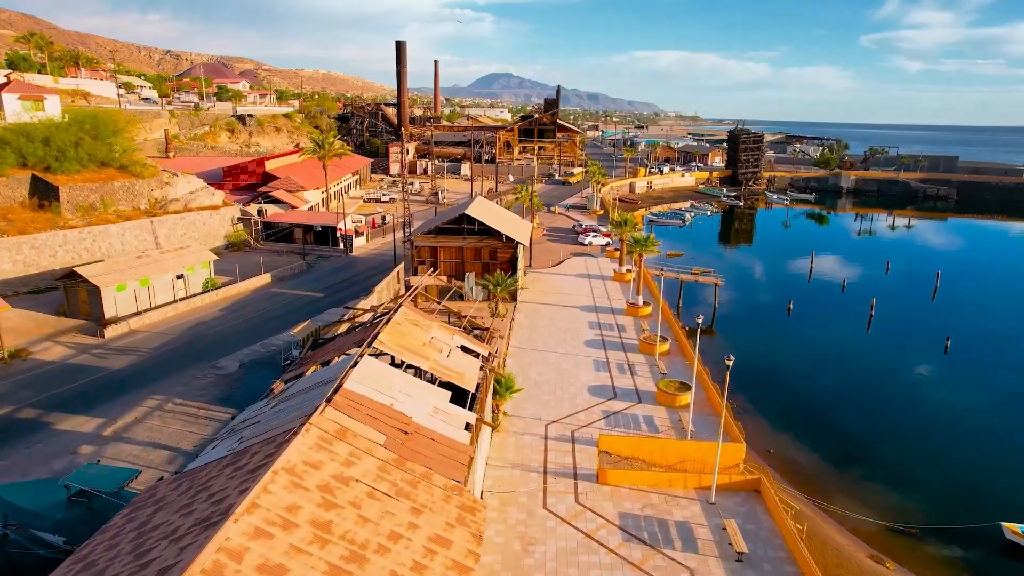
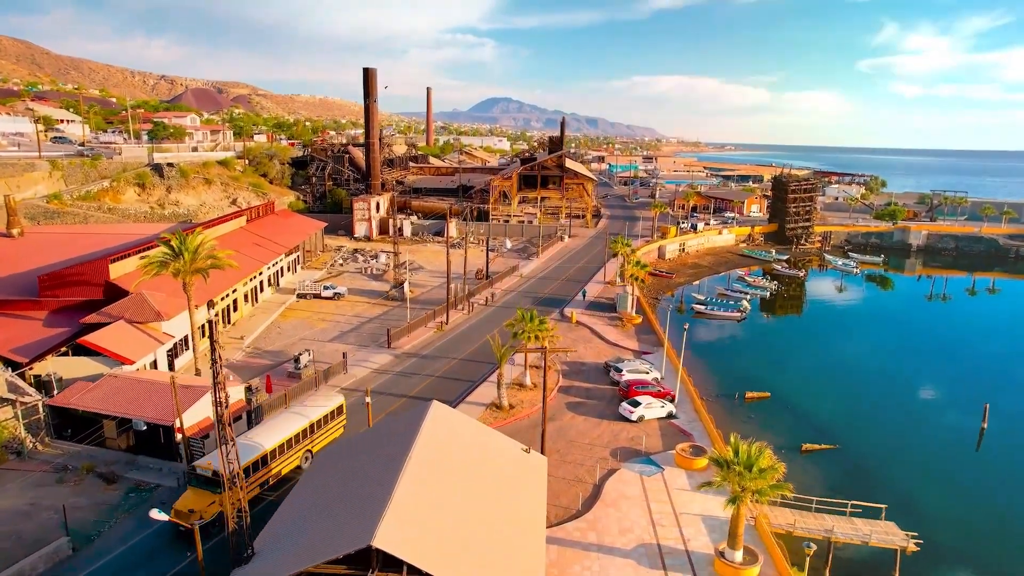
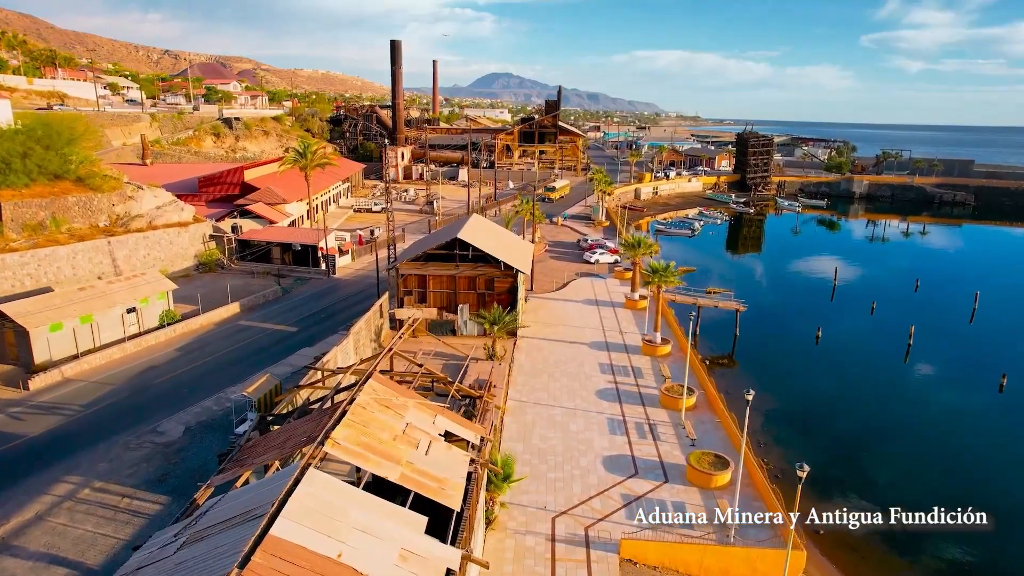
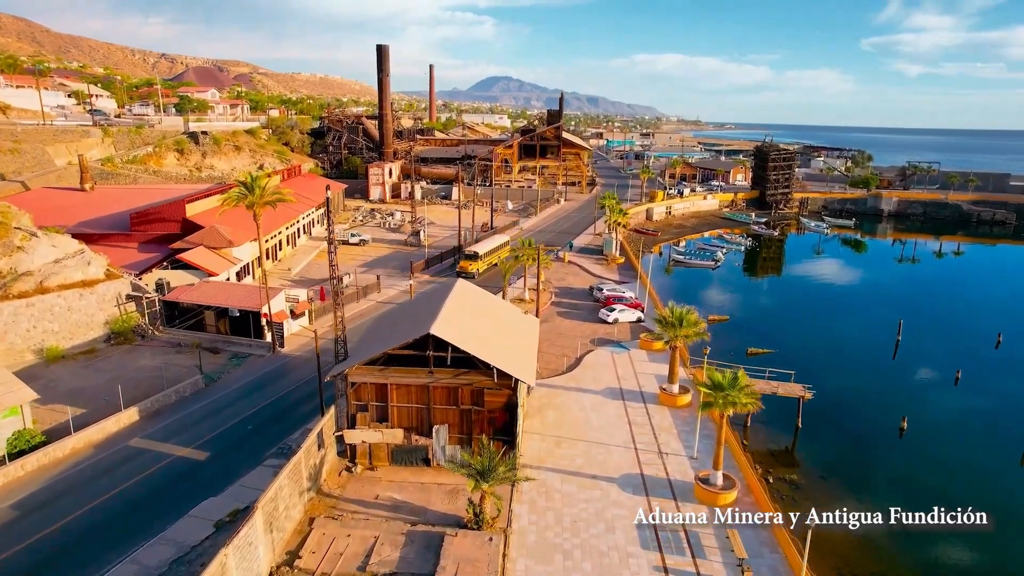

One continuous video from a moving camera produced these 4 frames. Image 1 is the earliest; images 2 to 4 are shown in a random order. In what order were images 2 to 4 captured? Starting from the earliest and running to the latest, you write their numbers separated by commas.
3, 4, 2
